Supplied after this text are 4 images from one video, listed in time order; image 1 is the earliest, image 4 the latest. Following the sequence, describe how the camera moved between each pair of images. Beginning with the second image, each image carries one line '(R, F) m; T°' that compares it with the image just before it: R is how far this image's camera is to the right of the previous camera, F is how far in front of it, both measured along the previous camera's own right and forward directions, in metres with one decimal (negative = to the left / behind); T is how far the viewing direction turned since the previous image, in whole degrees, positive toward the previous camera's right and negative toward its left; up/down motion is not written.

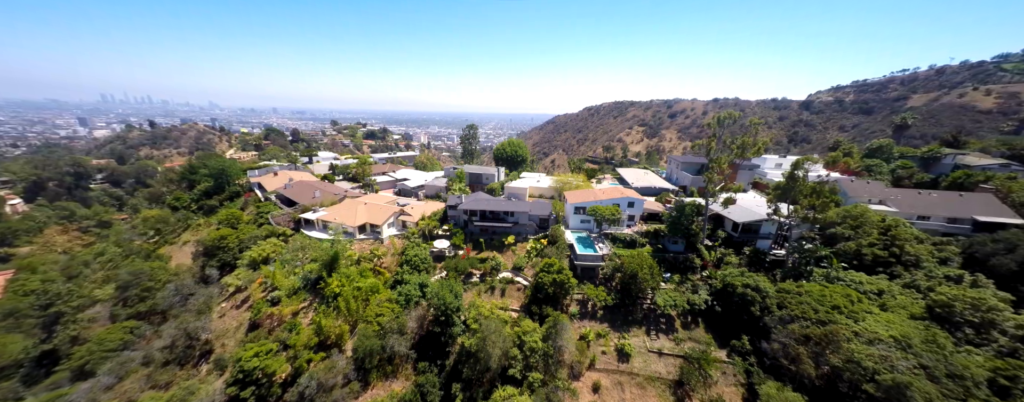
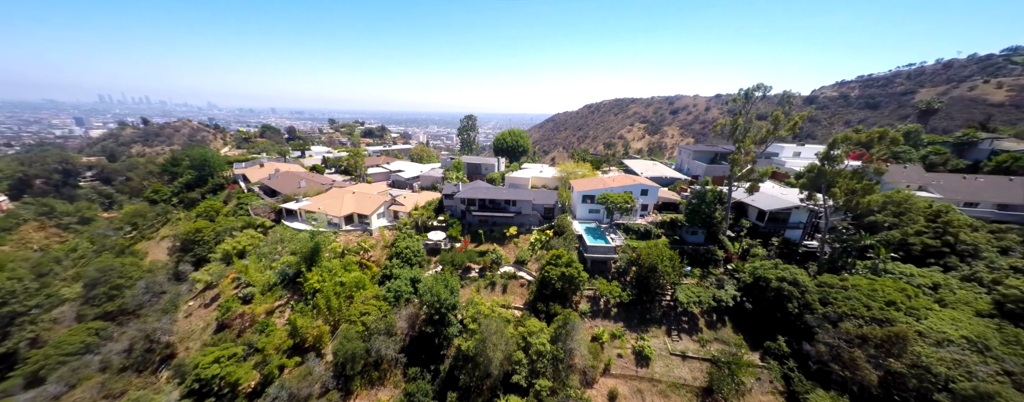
(-0.3, +2.9) m; 0°
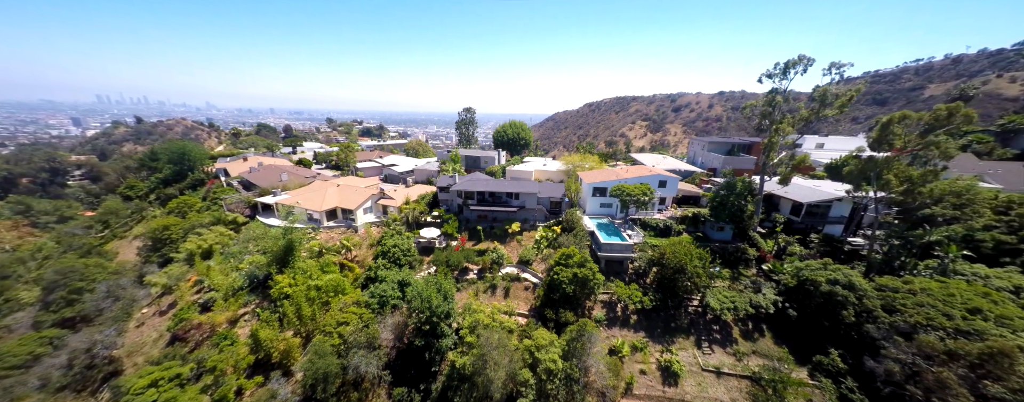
(-0.3, +3.2) m; 0°
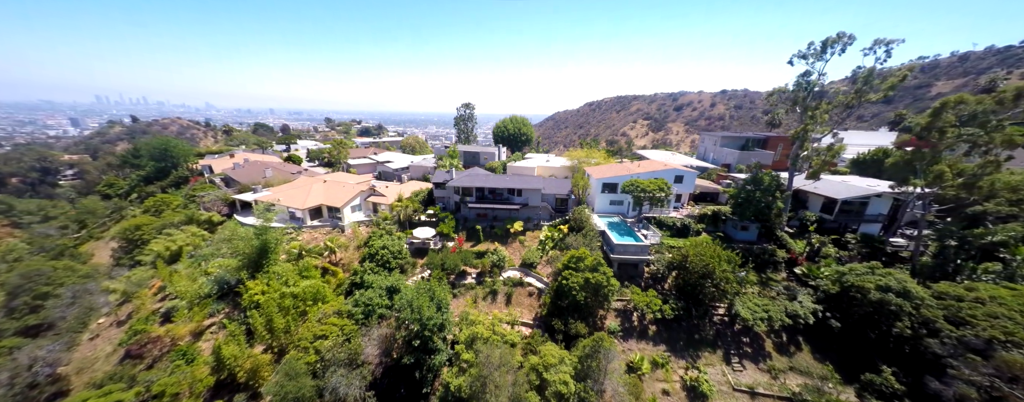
(-0.2, +2.3) m; 0°
